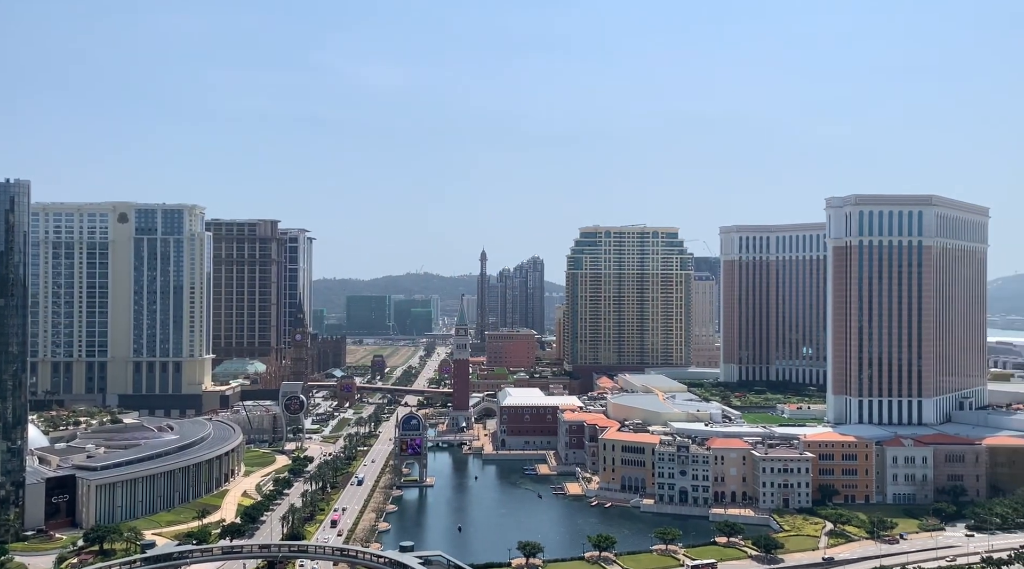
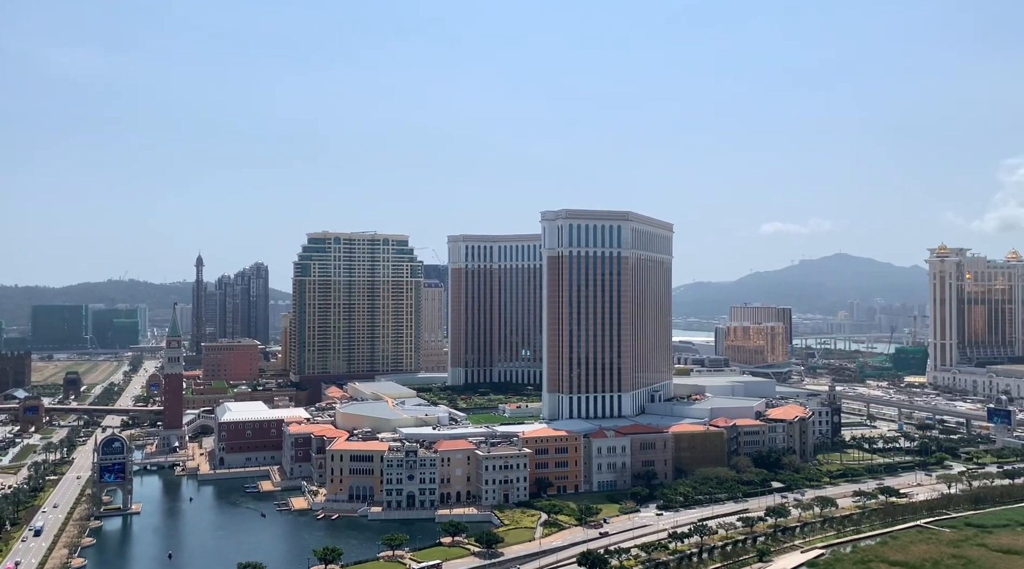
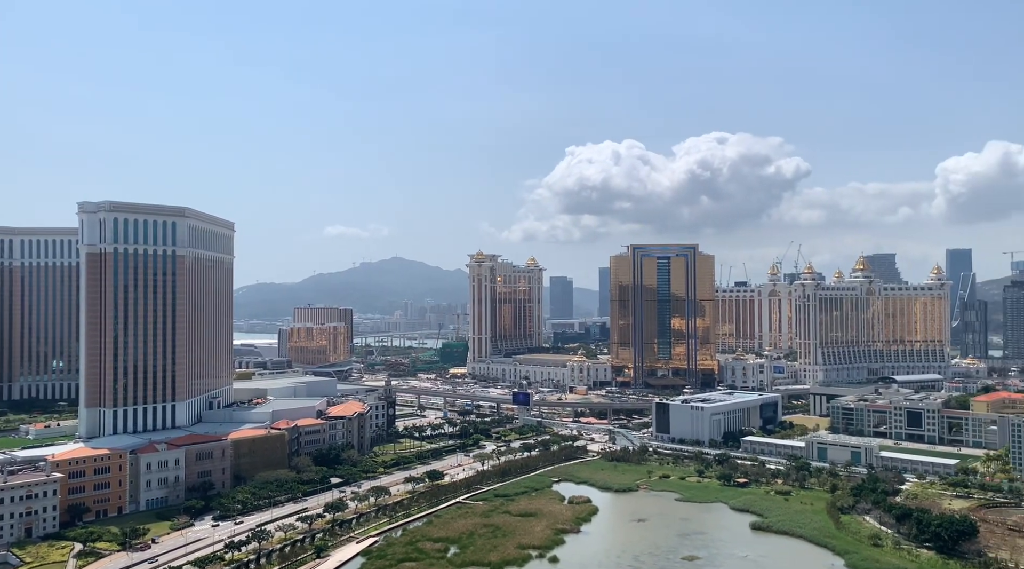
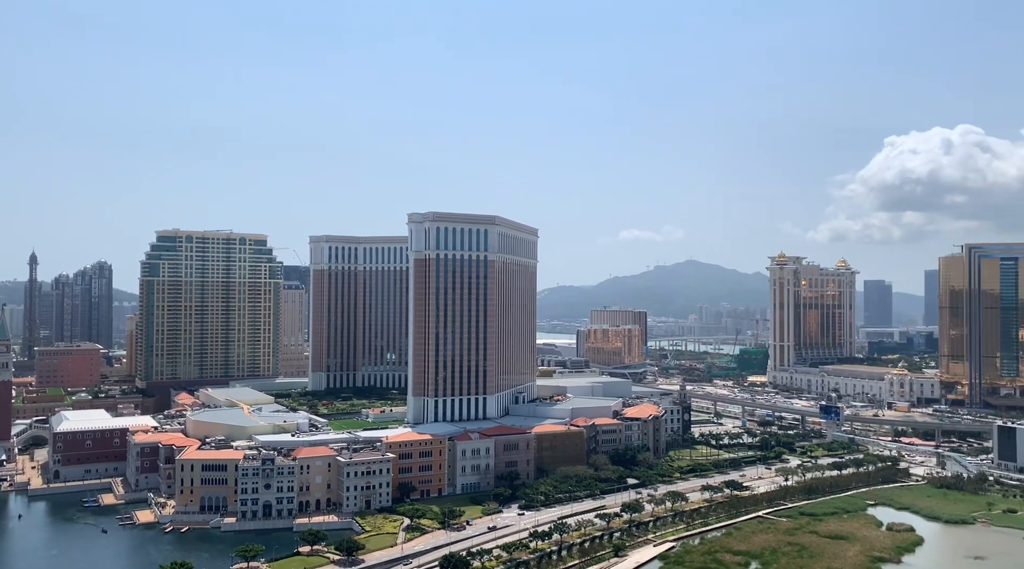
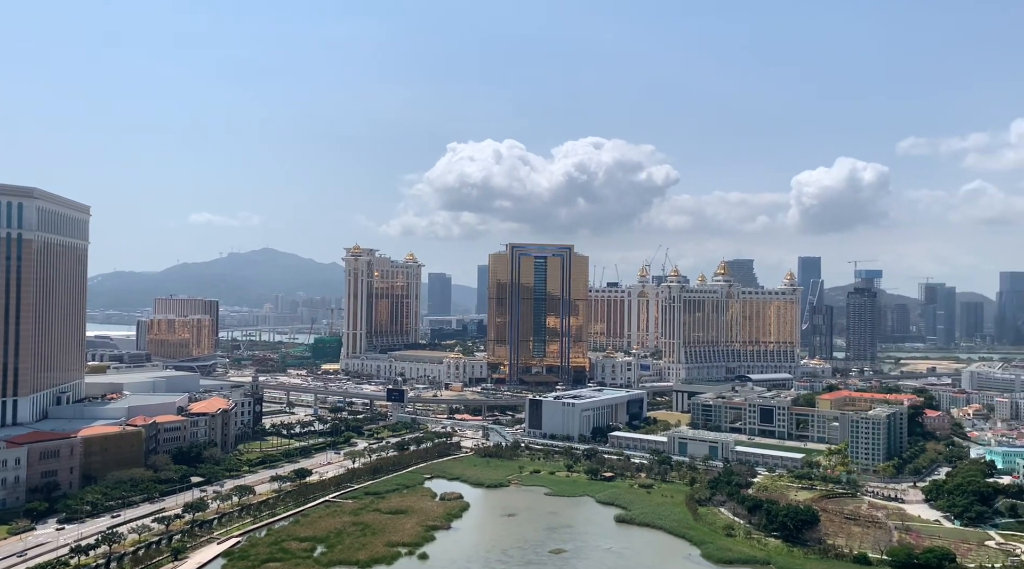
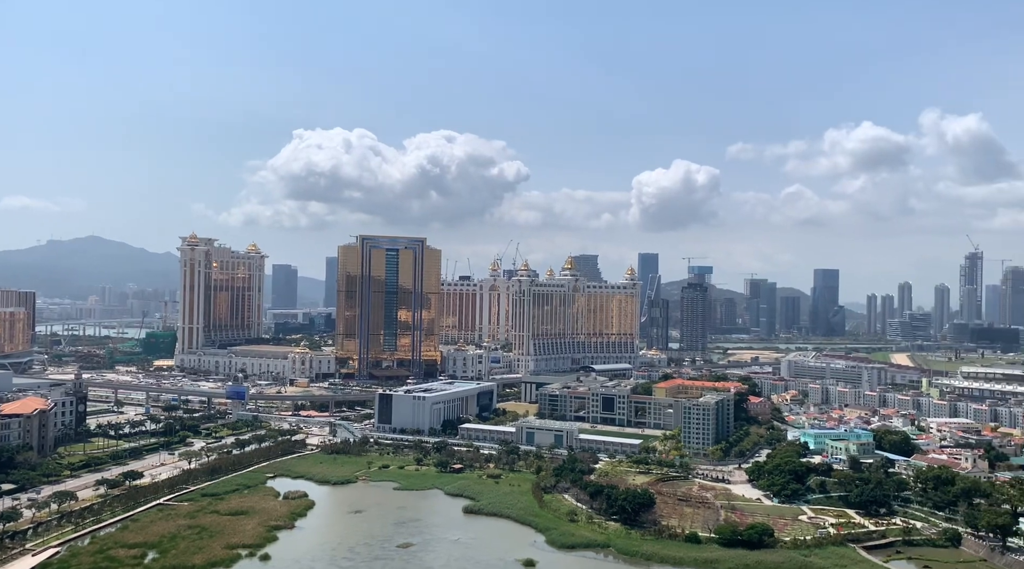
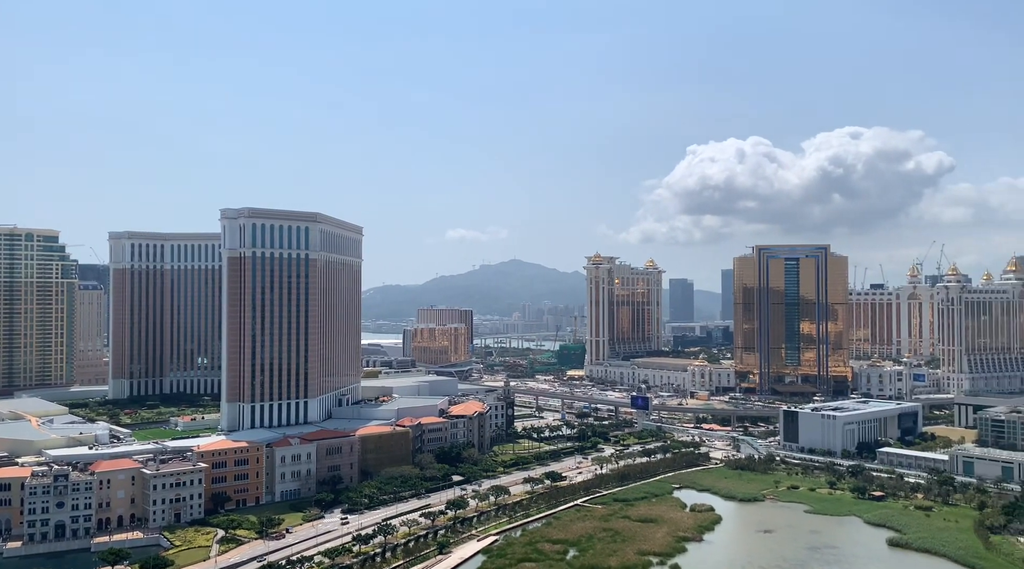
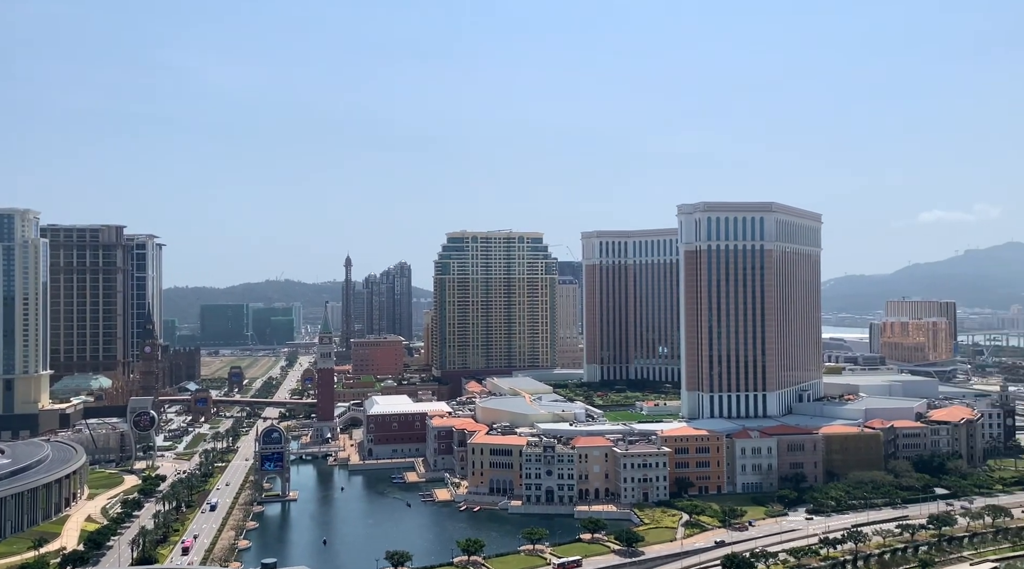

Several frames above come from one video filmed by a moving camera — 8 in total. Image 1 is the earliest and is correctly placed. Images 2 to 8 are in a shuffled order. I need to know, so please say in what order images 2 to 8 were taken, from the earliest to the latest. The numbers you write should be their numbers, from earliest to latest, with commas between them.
8, 2, 4, 7, 3, 5, 6
